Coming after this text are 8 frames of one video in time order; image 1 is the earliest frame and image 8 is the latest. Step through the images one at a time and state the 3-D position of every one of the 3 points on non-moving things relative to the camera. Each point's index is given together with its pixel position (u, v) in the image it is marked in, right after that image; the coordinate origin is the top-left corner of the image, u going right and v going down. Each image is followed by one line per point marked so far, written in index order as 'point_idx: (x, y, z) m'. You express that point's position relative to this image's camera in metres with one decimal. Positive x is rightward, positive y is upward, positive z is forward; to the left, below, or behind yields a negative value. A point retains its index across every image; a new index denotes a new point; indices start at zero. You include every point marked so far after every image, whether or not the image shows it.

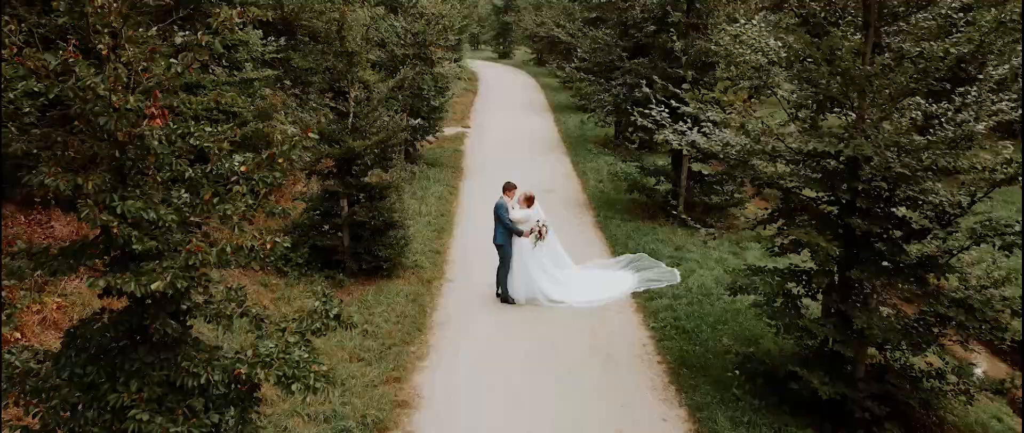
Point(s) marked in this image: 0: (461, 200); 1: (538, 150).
0: (-0.7, +0.2, +14.6) m
1: (+0.4, +1.1, +18.1) m
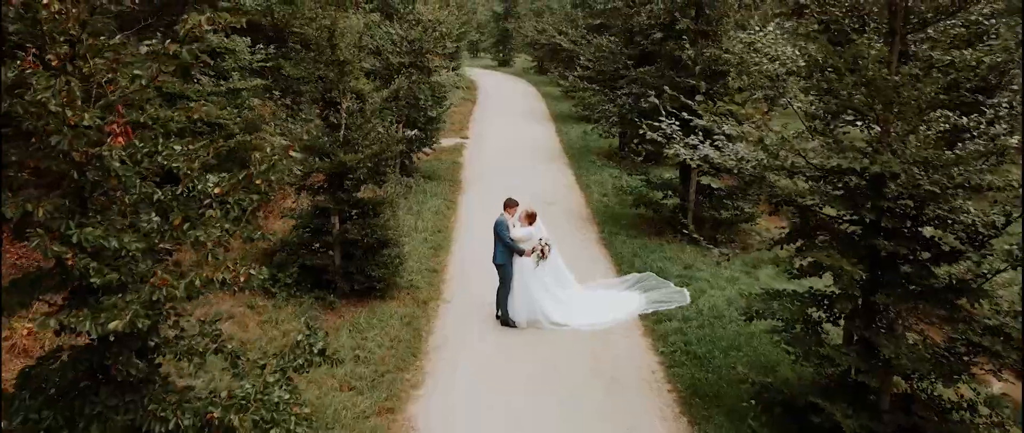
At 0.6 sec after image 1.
0: (-0.7, 0.0, +14.0) m
1: (+0.4, +0.9, +17.5) m
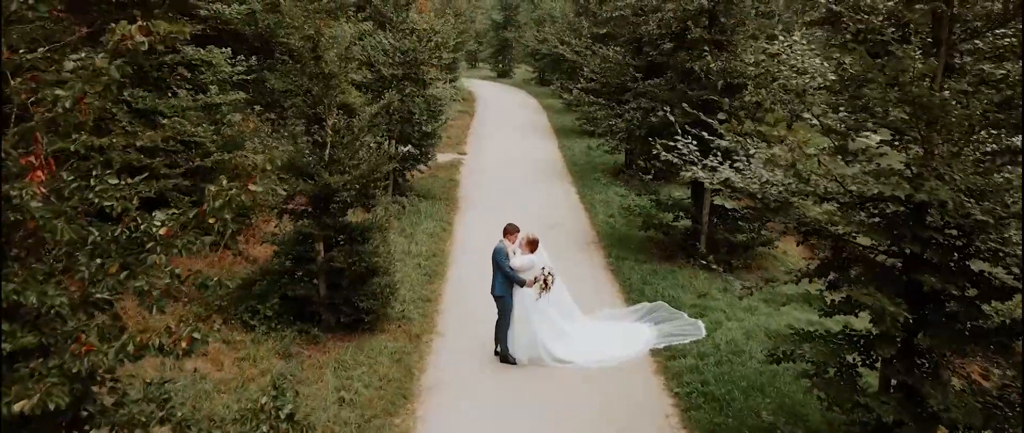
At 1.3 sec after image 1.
0: (-0.7, -0.2, +13.1) m
1: (+0.4, +0.6, +16.7) m
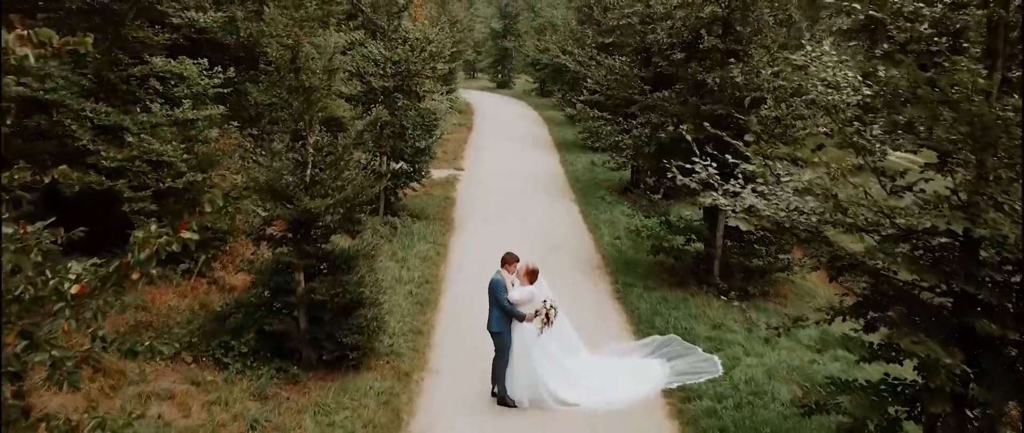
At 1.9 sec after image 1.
0: (-0.7, -0.5, +12.3) m
1: (+0.4, +0.3, +15.8) m
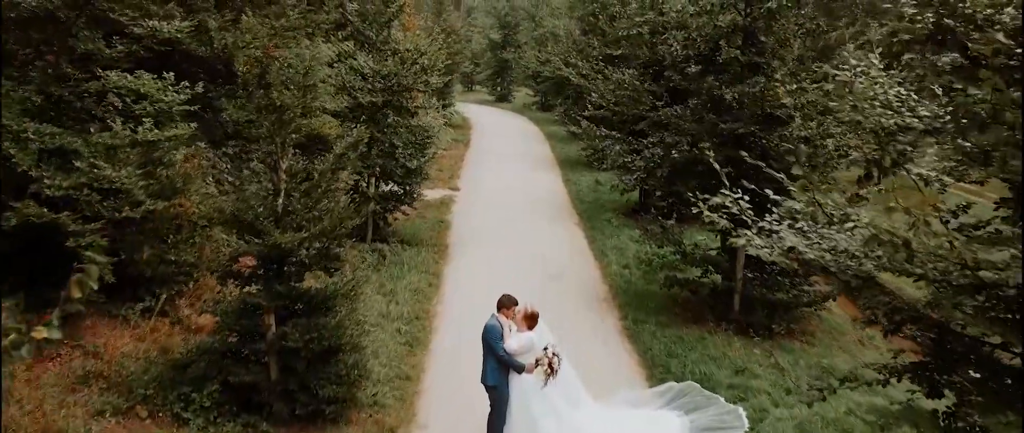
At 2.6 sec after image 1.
0: (-0.7, -0.7, +11.2) m
1: (+0.4, 0.0, +14.8) m
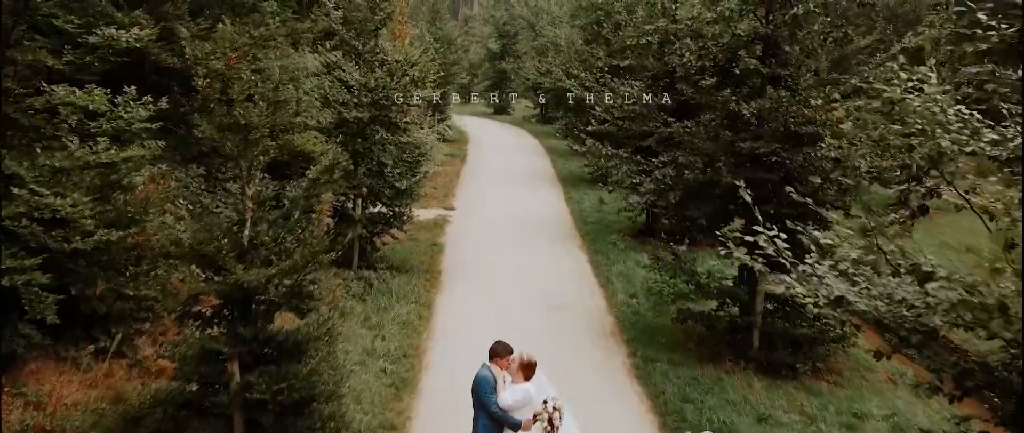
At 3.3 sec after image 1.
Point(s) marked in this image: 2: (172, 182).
0: (-0.7, -1.0, +10.3) m
1: (+0.4, -0.3, +13.9) m
2: (-2.9, +0.3, +9.2) m
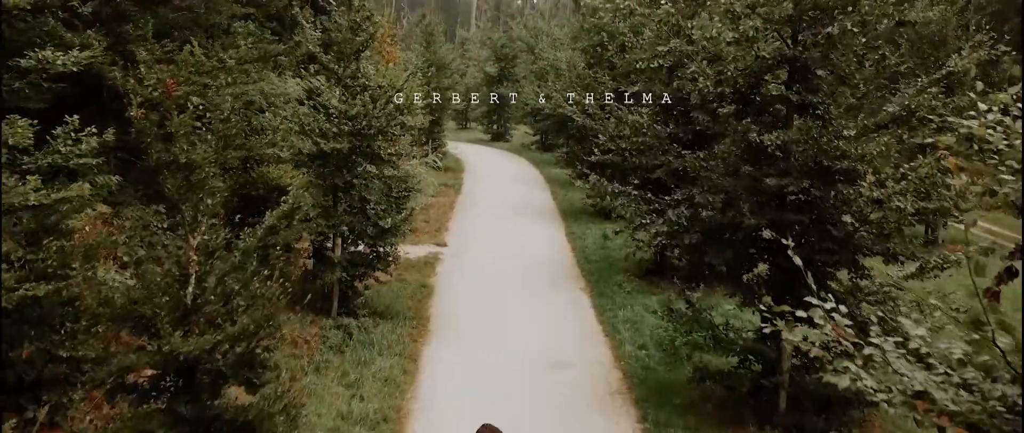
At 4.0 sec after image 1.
0: (-0.8, -1.4, +9.2) m
1: (+0.4, -0.7, +12.8) m
2: (-2.9, 0.0, +8.2) m
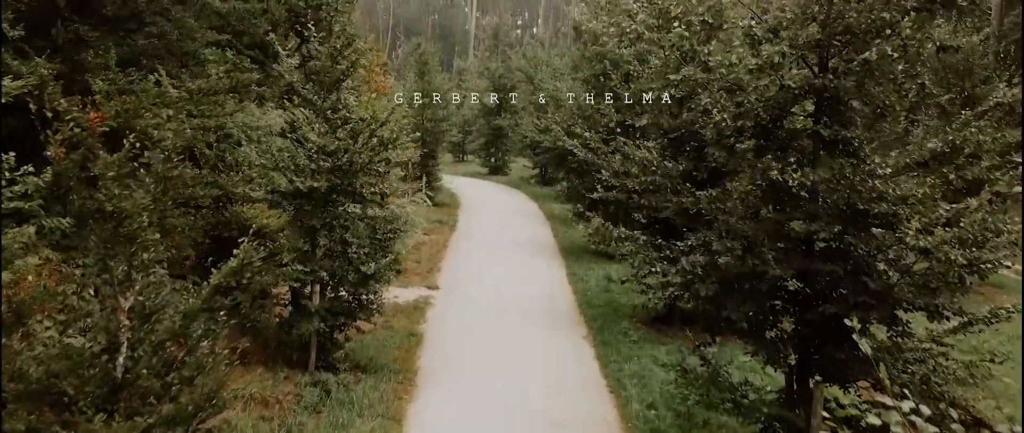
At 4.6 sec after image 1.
0: (-0.8, -1.7, +8.3) m
1: (+0.3, -1.2, +11.9) m
2: (-3.0, -0.4, +7.3) m
